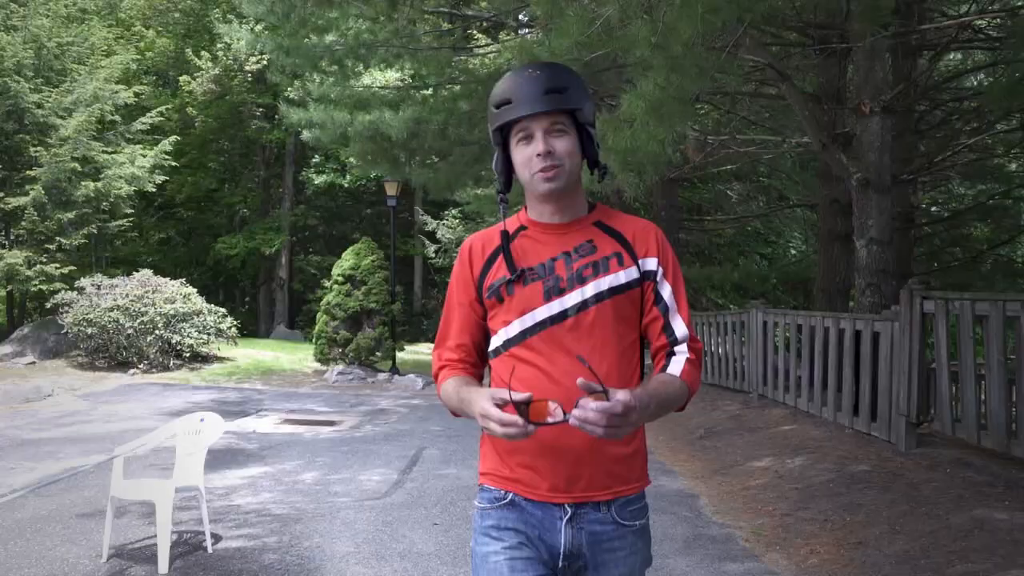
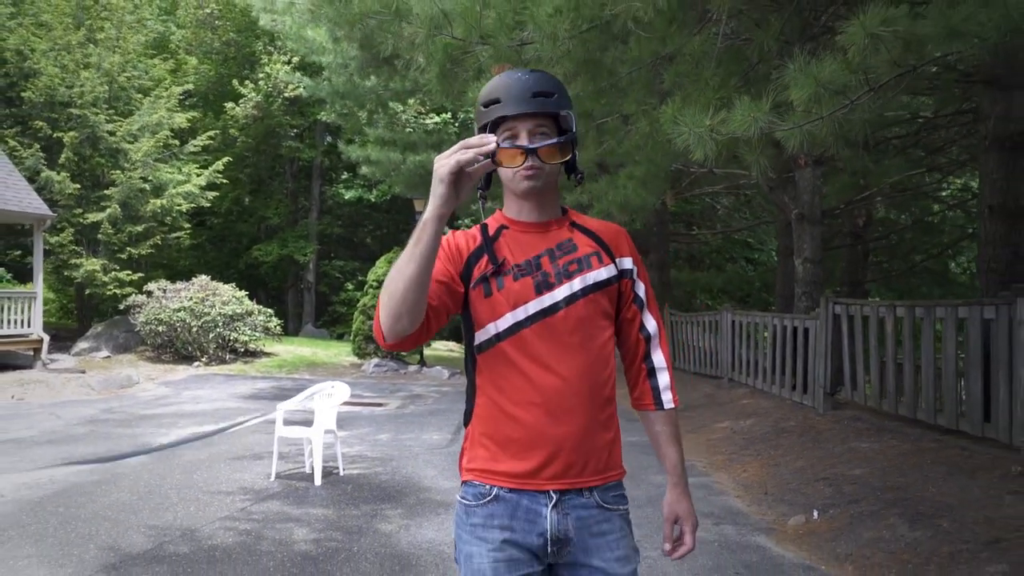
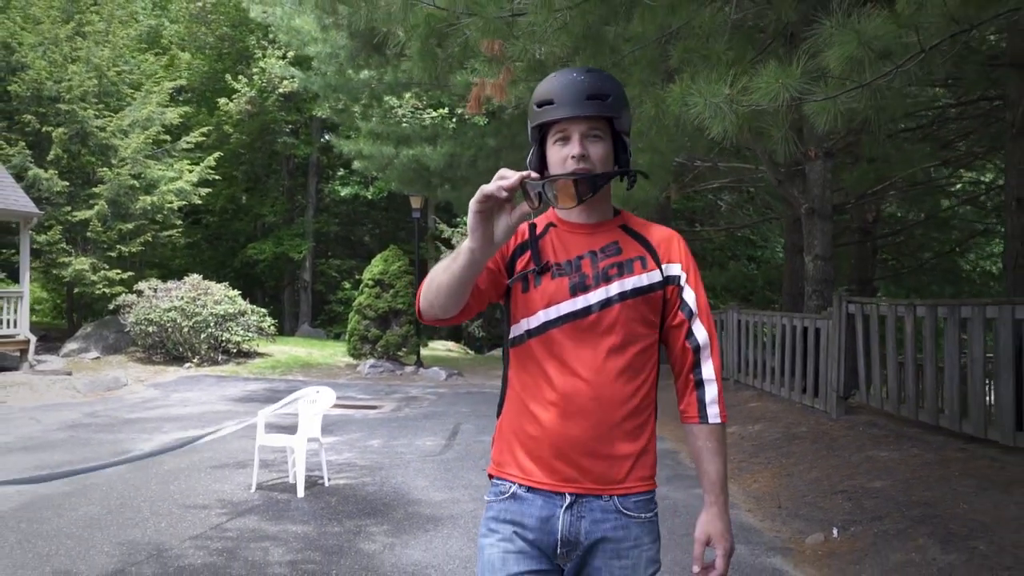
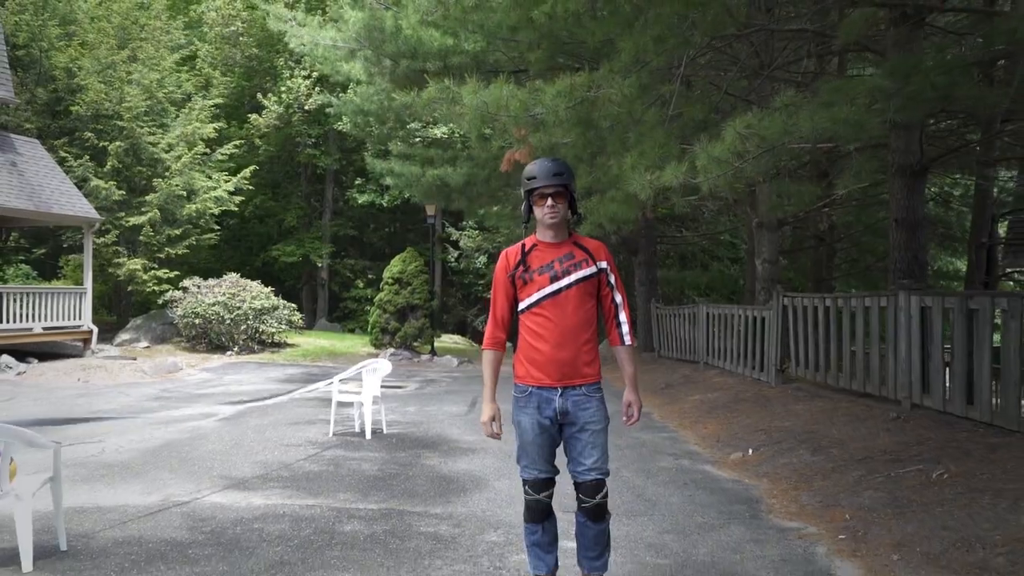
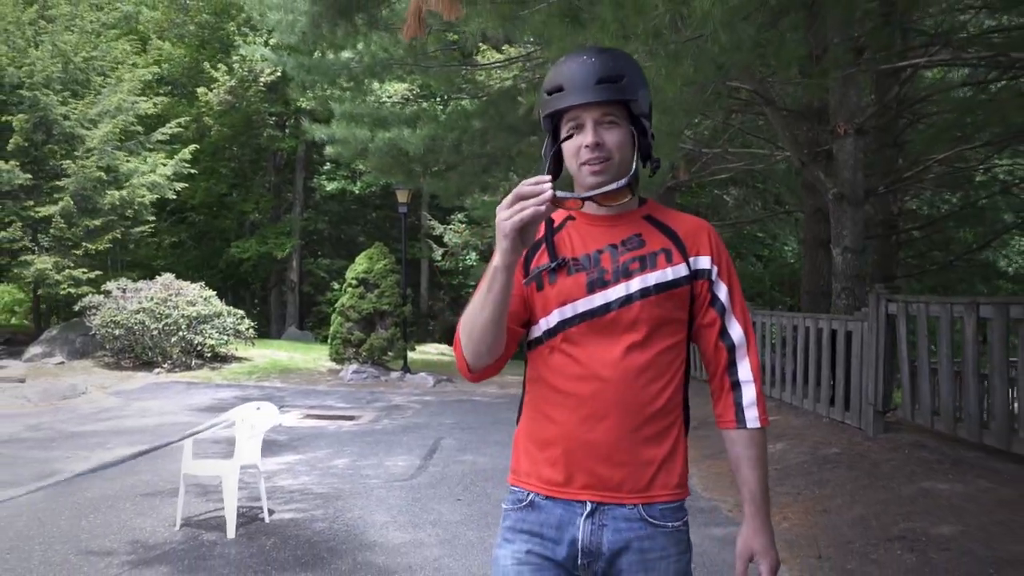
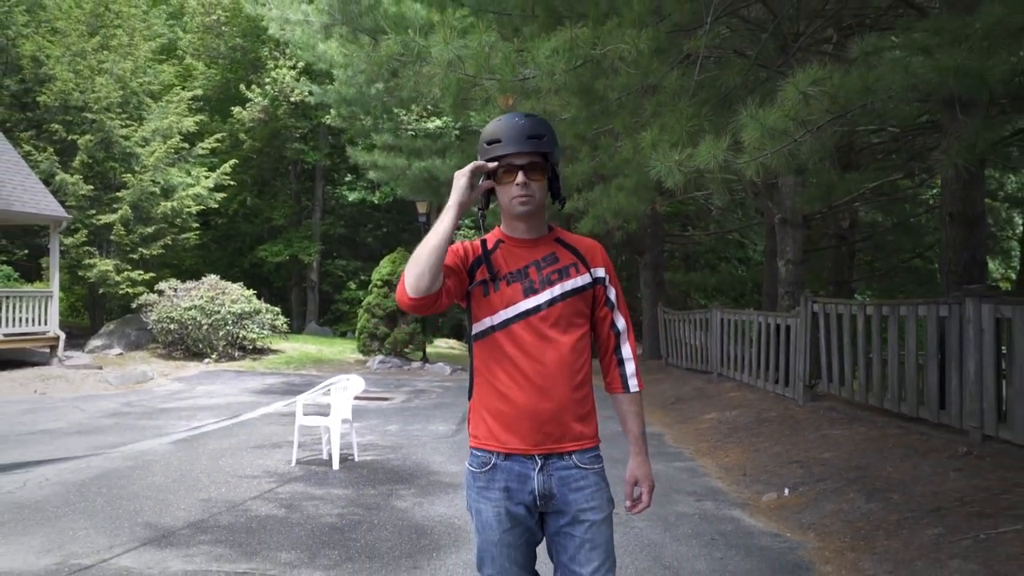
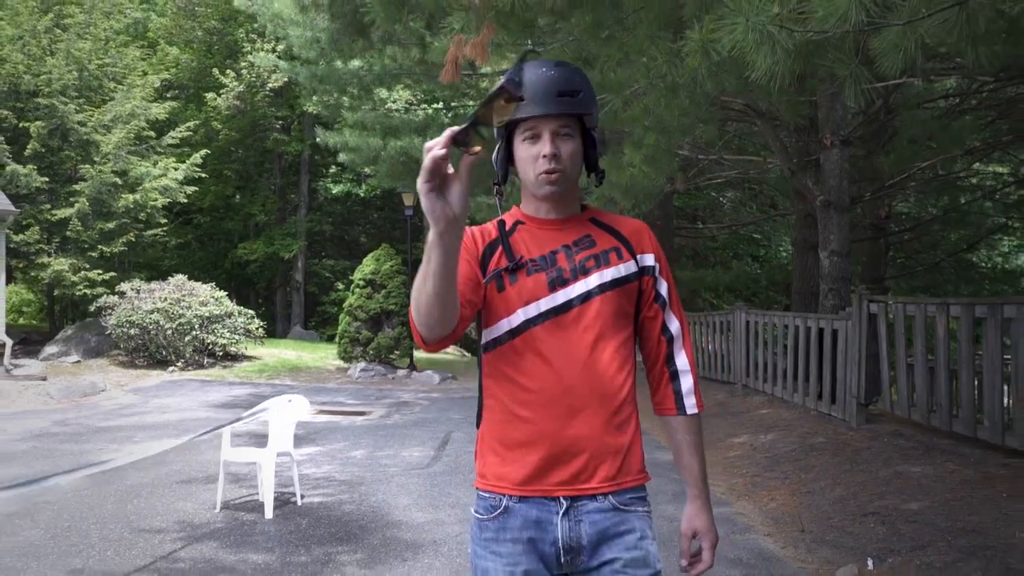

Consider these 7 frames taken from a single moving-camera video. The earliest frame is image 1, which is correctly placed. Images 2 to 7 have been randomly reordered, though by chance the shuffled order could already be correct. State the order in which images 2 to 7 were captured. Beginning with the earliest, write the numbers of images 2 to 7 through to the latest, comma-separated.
5, 7, 3, 2, 6, 4
